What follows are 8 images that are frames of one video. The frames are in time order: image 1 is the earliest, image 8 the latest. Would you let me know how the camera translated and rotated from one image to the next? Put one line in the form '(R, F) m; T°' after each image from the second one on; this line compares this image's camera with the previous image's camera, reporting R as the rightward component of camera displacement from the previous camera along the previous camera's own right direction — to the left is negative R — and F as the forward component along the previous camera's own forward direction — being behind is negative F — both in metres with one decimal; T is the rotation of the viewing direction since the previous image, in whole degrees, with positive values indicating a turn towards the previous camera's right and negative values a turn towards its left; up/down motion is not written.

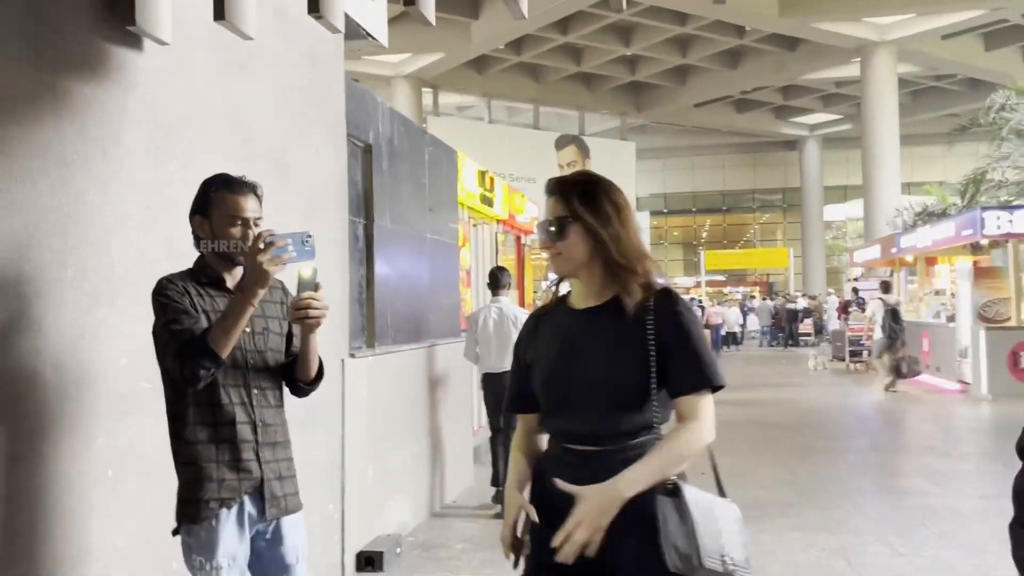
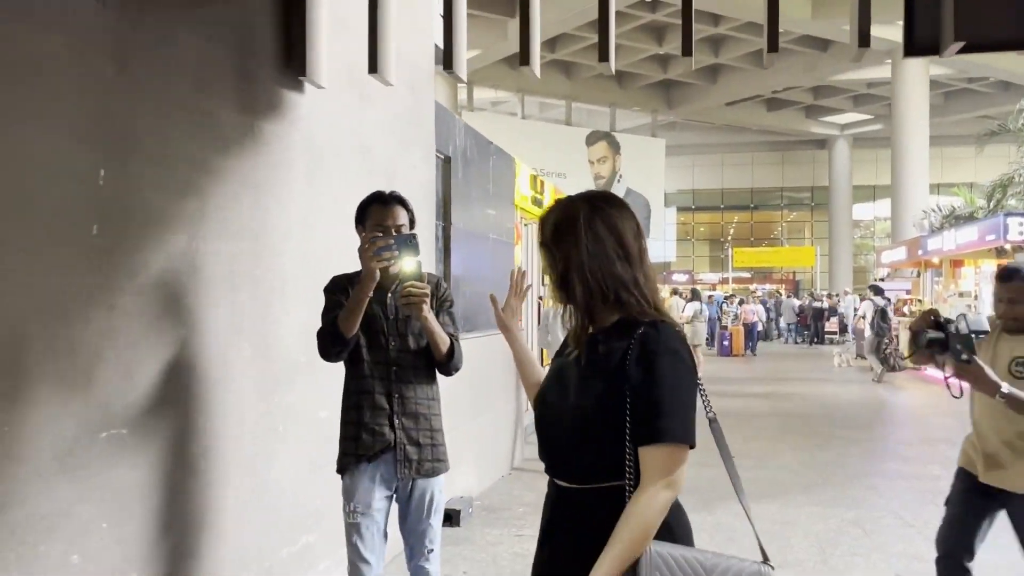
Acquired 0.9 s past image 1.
(-0.3, -0.8) m; -2°
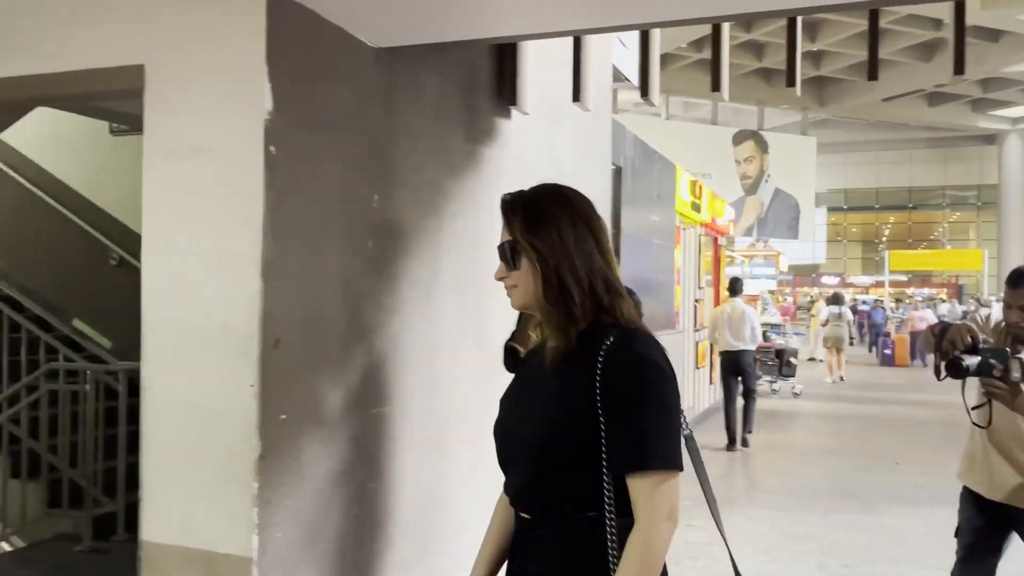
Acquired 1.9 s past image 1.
(-0.2, -0.4) m; -9°
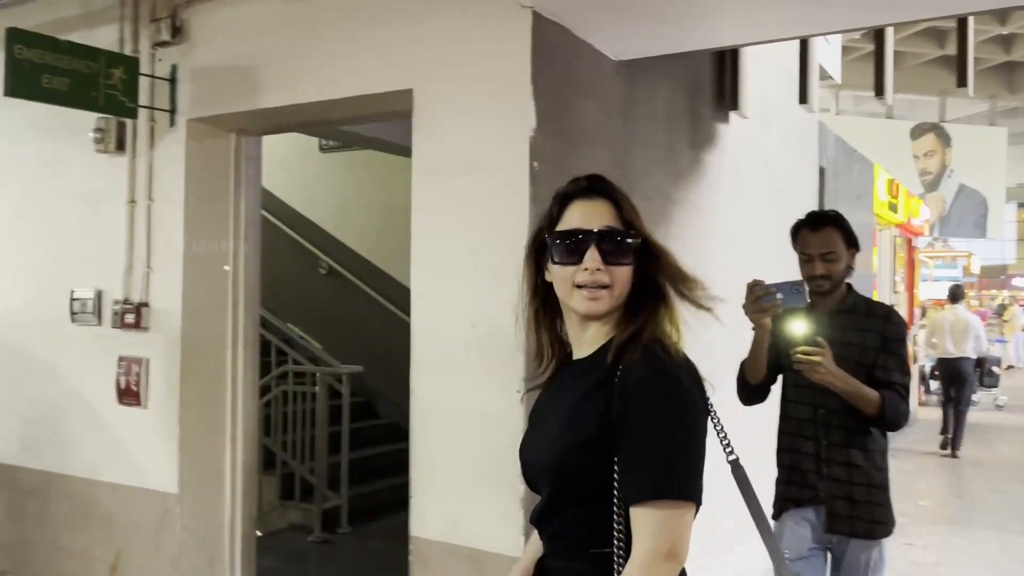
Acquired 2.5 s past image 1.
(-0.3, -0.1) m; -10°
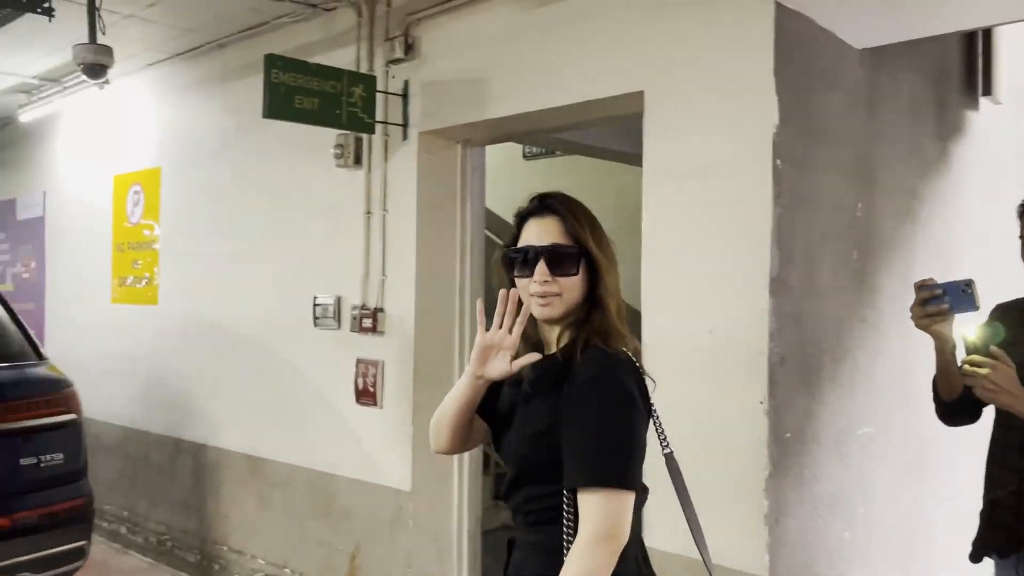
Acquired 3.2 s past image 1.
(-0.1, 0.0) m; -12°
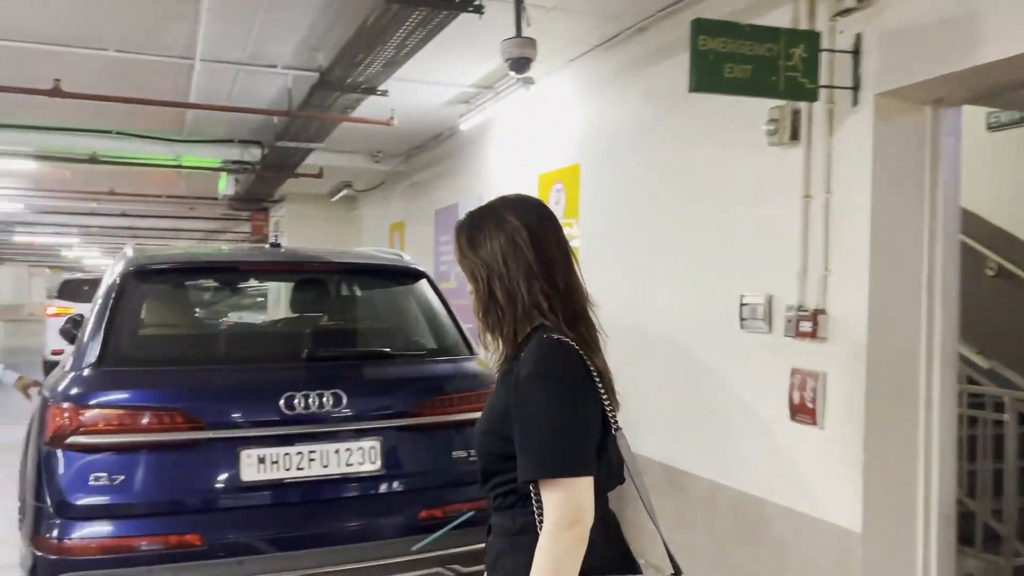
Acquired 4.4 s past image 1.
(-0.2, +0.4) m; -27°
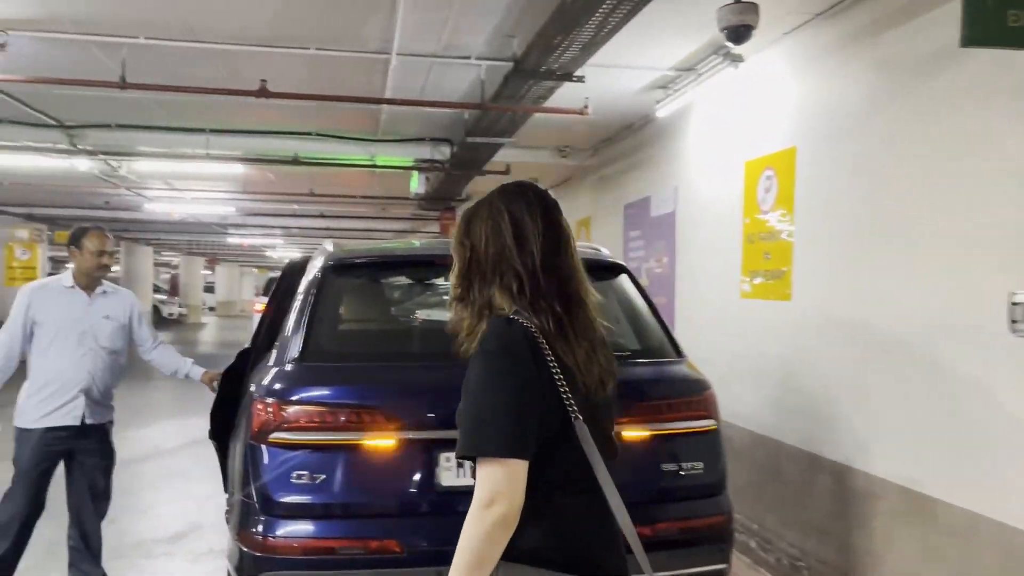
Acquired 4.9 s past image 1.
(-0.1, +0.2) m; -12°
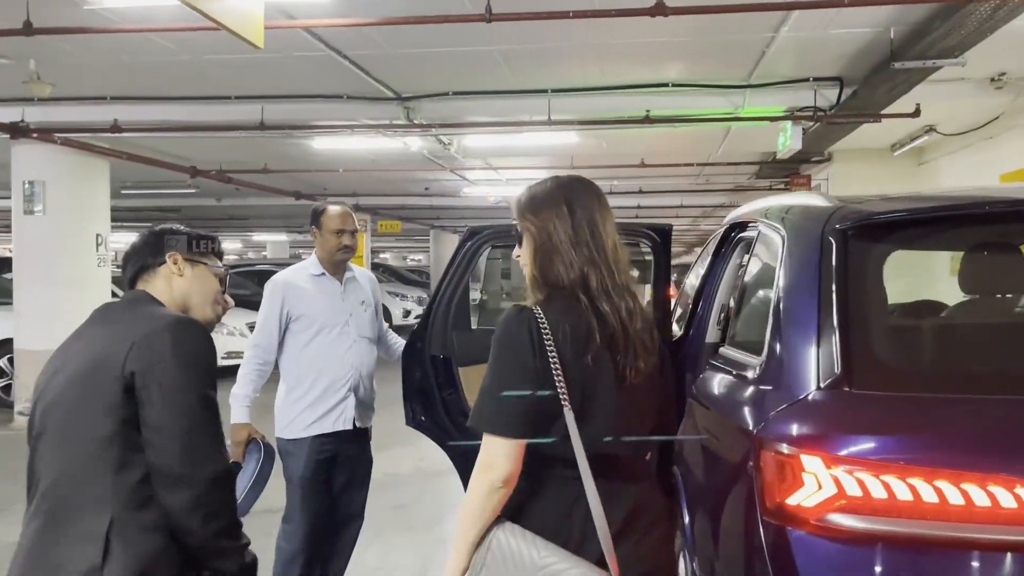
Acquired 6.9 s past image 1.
(-0.8, +1.0) m; -19°
